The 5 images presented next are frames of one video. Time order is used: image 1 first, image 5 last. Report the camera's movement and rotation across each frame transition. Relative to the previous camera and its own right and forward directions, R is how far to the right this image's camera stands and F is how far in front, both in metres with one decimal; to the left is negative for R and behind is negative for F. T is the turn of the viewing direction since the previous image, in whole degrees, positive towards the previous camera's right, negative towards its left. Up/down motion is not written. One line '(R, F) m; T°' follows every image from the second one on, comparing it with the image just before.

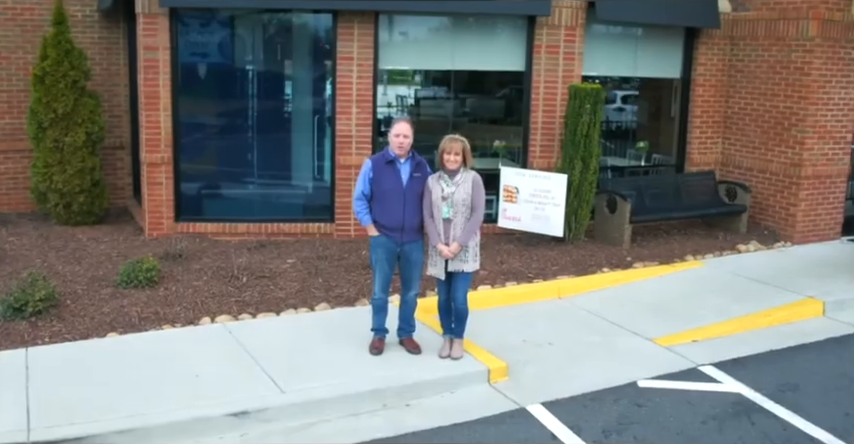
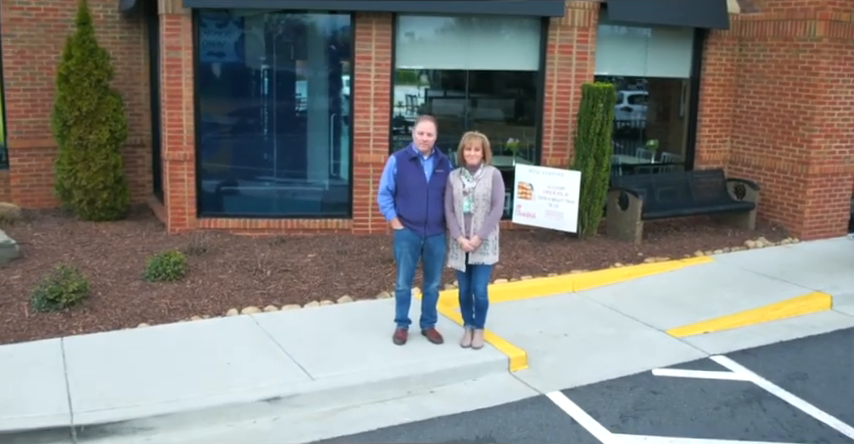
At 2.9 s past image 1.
(-0.1, -0.2) m; 0°
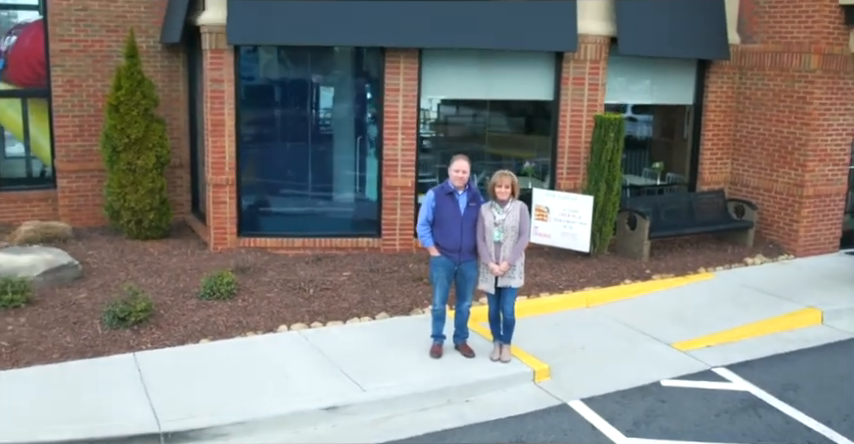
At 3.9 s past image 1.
(-0.3, -0.7) m; 0°
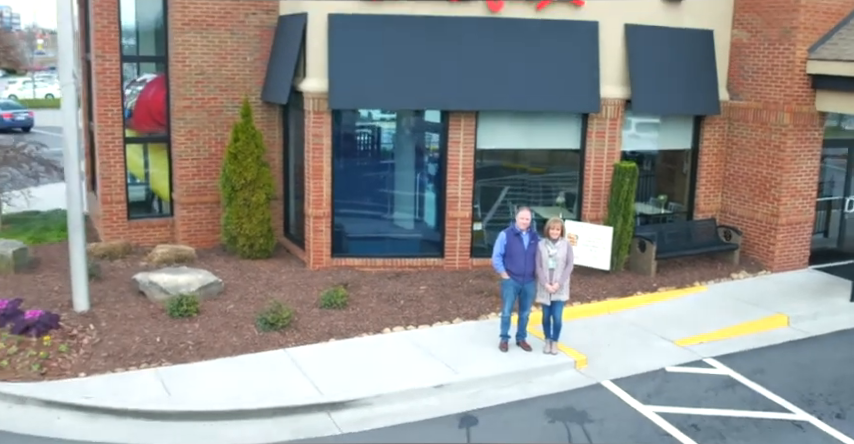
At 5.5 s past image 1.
(-0.8, -2.5) m; 0°
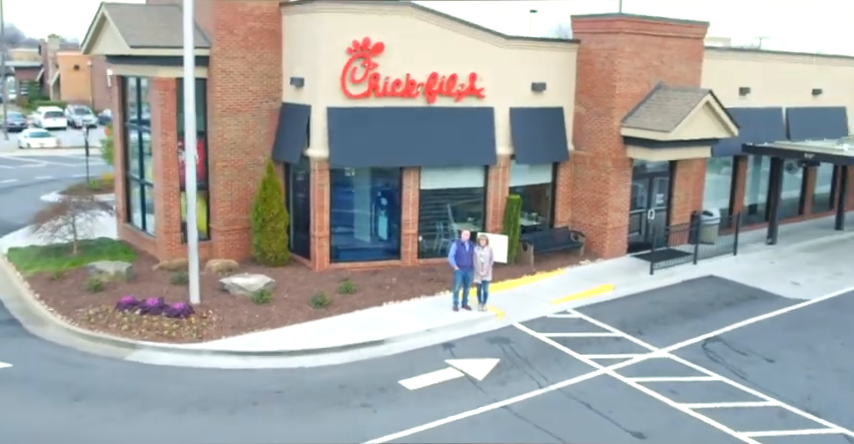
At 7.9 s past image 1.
(-2.5, -6.6) m; +10°
